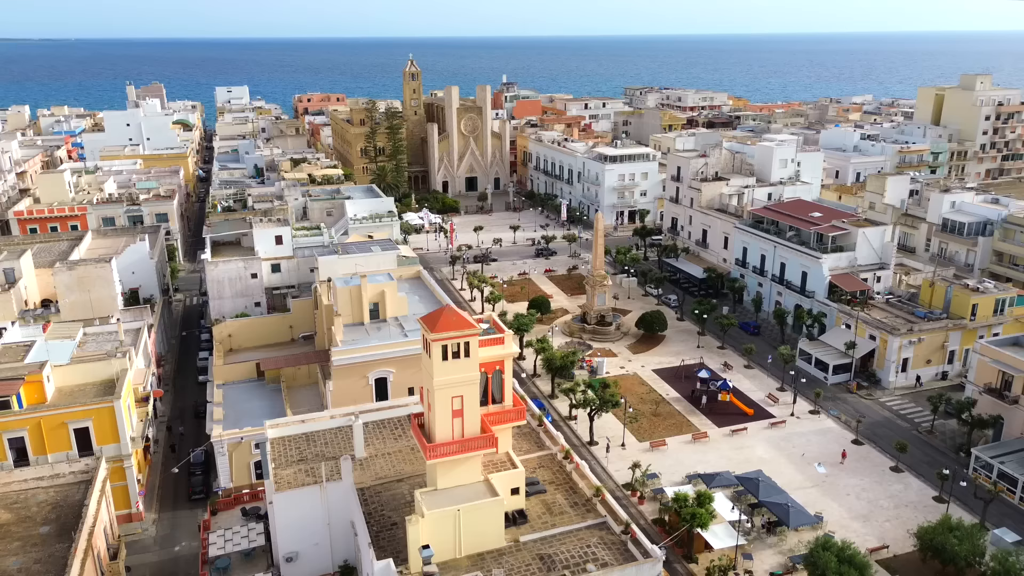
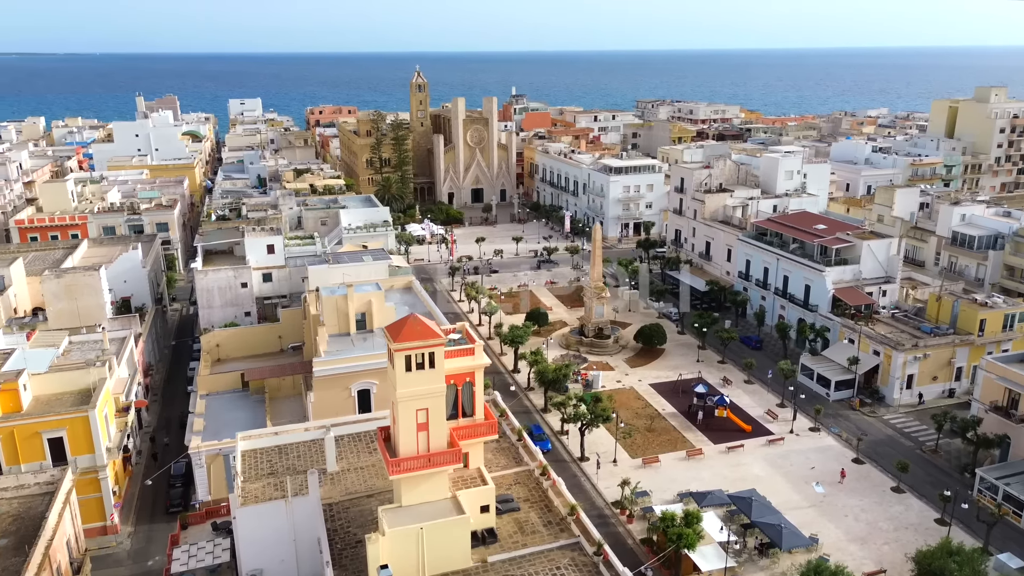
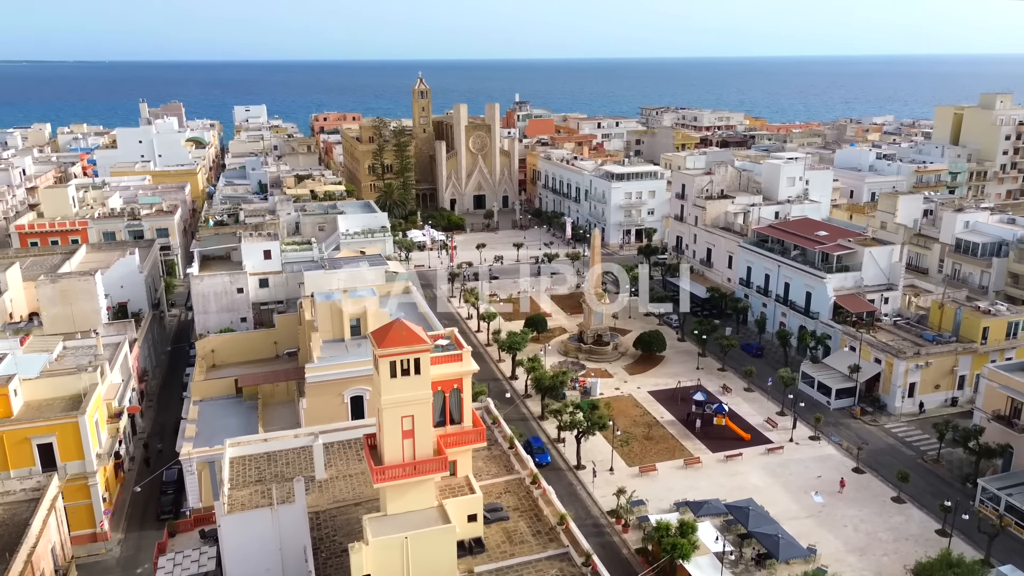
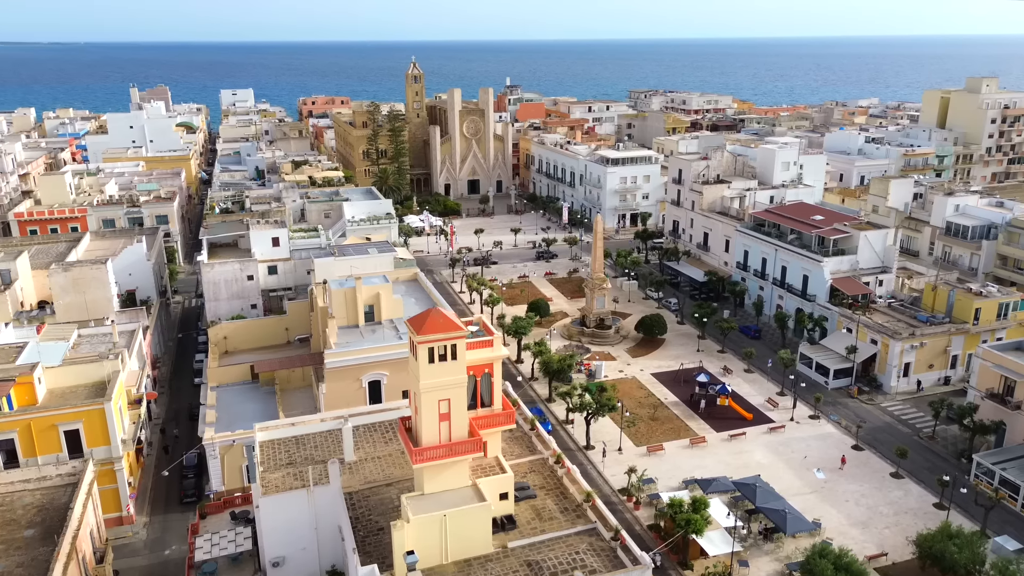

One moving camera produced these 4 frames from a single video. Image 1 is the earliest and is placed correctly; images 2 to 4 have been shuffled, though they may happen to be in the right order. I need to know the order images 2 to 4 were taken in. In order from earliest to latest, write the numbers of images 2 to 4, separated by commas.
4, 2, 3
